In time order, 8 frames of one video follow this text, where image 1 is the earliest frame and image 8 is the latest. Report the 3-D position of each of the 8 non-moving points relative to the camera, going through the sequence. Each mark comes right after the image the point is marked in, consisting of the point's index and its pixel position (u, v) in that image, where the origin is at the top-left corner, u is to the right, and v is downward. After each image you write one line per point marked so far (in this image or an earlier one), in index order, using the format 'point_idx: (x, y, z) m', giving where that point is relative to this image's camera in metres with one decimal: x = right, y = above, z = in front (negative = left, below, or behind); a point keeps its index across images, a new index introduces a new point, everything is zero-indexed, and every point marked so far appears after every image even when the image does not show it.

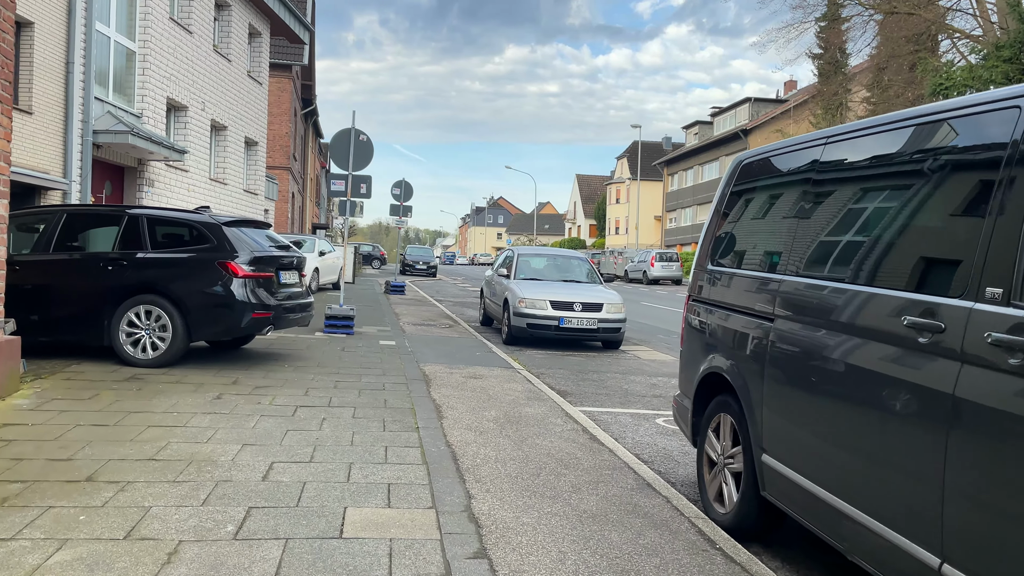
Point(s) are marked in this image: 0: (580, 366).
0: (+0.8, -1.0, +9.7) m
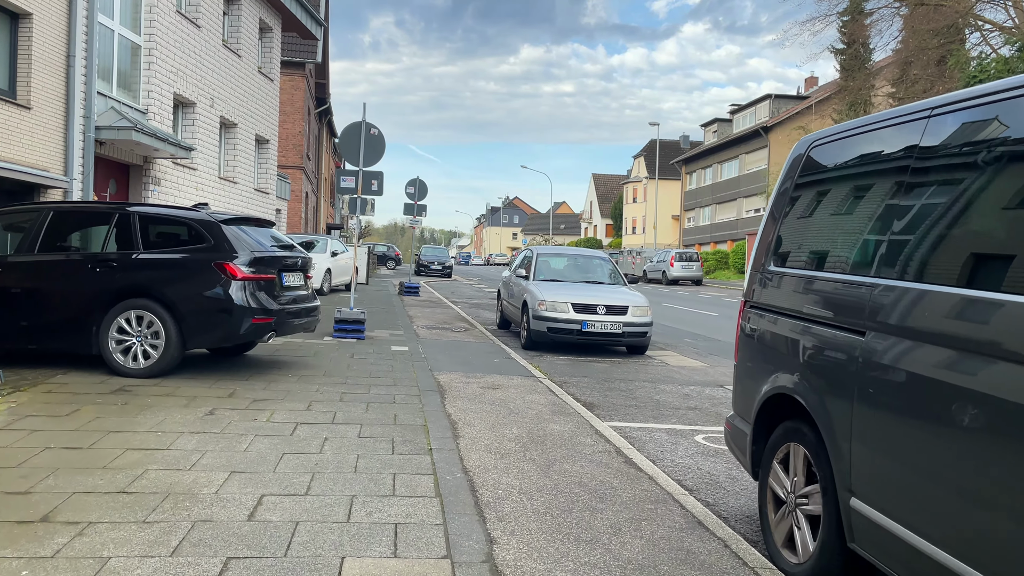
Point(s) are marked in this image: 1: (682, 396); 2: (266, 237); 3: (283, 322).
0: (+1.1, -1.0, +9.0) m
1: (+1.7, -1.1, +7.9) m
2: (-2.3, +0.5, +7.5) m
3: (-2.1, -0.3, +7.2) m
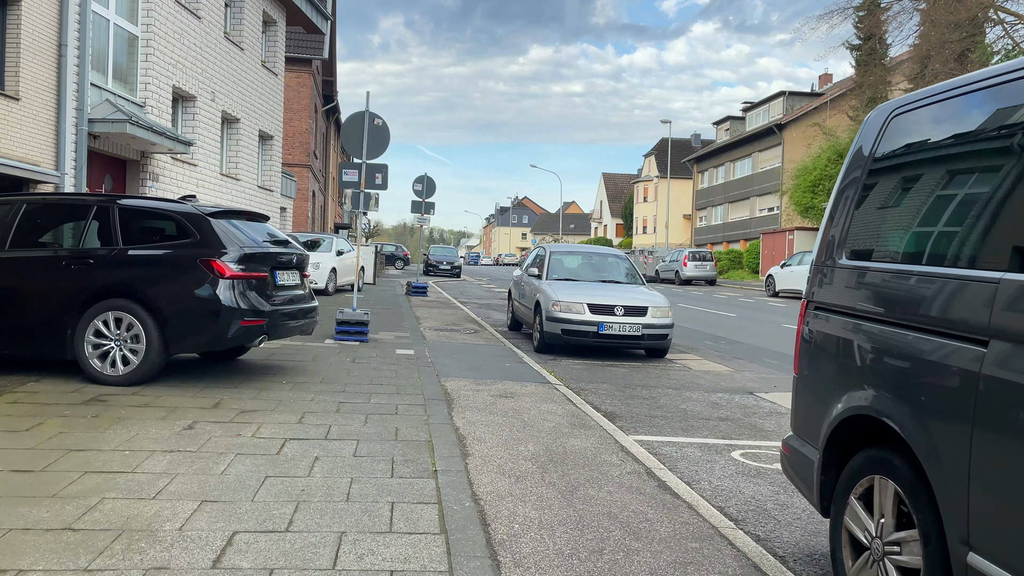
0: (+1.2, -1.0, +8.4) m
1: (+1.8, -1.1, +7.3) m
2: (-2.2, +0.5, +7.0) m
3: (-2.0, -0.3, +6.6) m
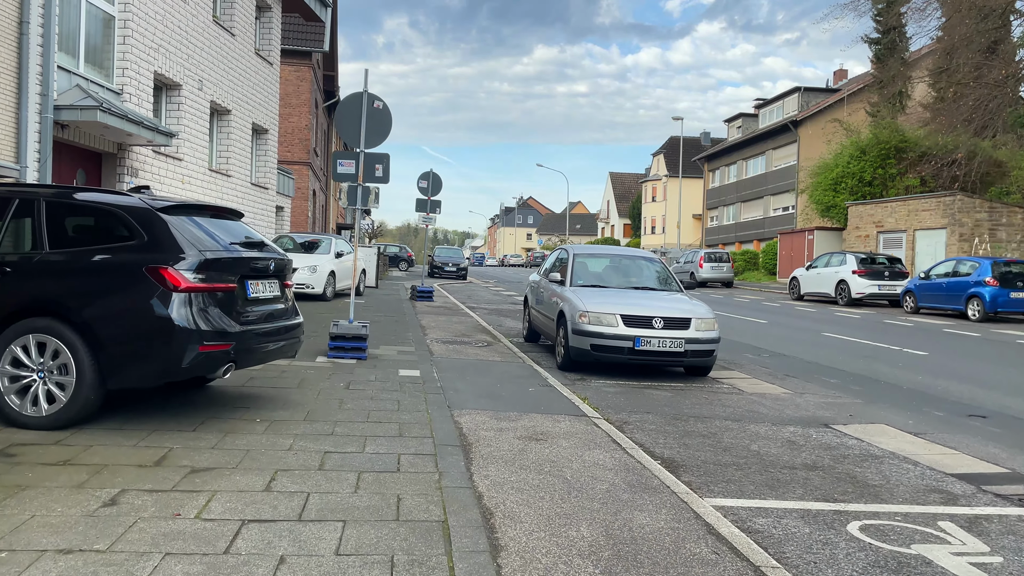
0: (+1.4, -1.1, +7.0) m
1: (+2.0, -1.2, +5.9) m
2: (-2.0, +0.4, +5.6) m
3: (-1.8, -0.4, +5.3) m
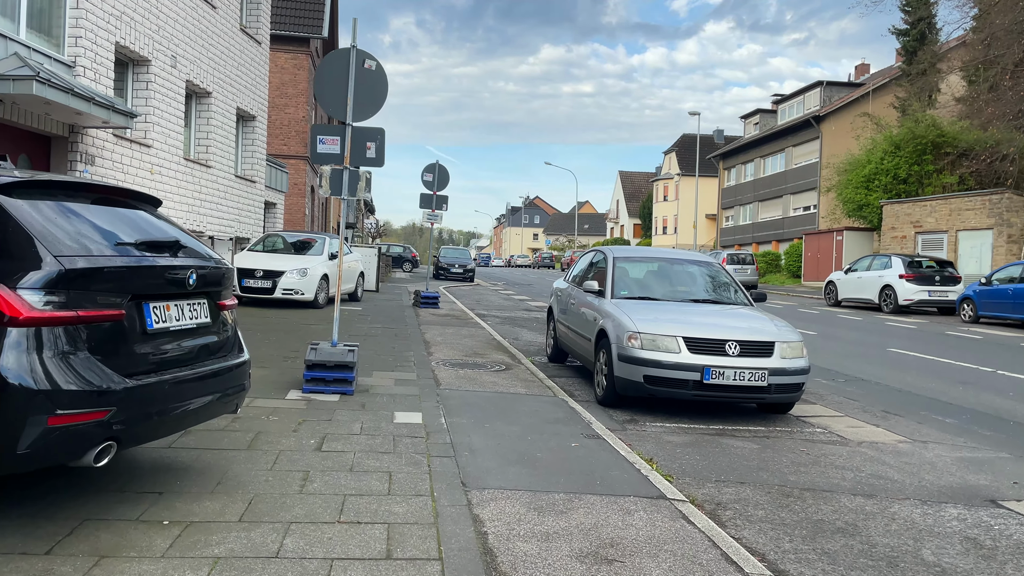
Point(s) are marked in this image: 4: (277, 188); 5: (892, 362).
0: (+1.7, -1.2, +5.1) m
1: (+2.3, -1.3, +3.9) m
2: (-1.8, +0.3, +3.7) m
3: (-1.5, -0.5, +3.3) m
4: (-5.9, +2.5, +19.9) m
5: (+5.5, -1.1, +11.4) m
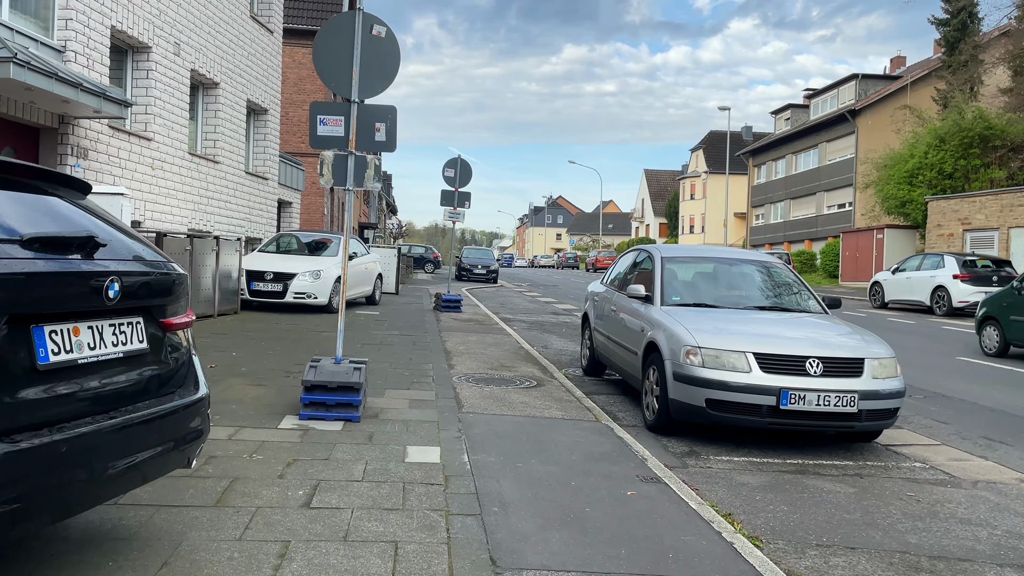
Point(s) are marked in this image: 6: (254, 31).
0: (+1.9, -1.2, +3.9) m
1: (+2.4, -1.3, +2.8) m
2: (-1.6, +0.2, +2.6) m
3: (-1.4, -0.6, +2.3) m
4: (-5.2, +2.4, +19.0) m
5: (+5.8, -1.1, +10.2) m
6: (-5.0, +5.0, +15.4) m
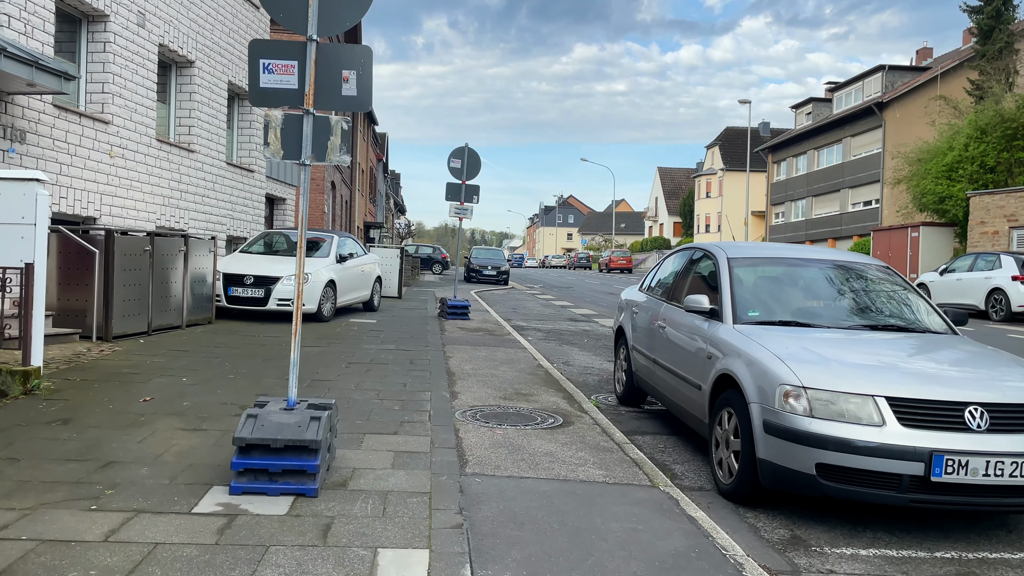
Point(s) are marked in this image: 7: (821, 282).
0: (+2.0, -1.3, +2.2) m
1: (+2.5, -1.4, +1.1) m
2: (-1.5, +0.2, +1.0) m
3: (-1.3, -0.6, +0.6) m
4: (-5.0, +2.4, +17.3) m
5: (+6.0, -1.2, +8.4) m
6: (-4.7, +4.9, +13.8) m
7: (+2.3, 0.0, +5.9) m
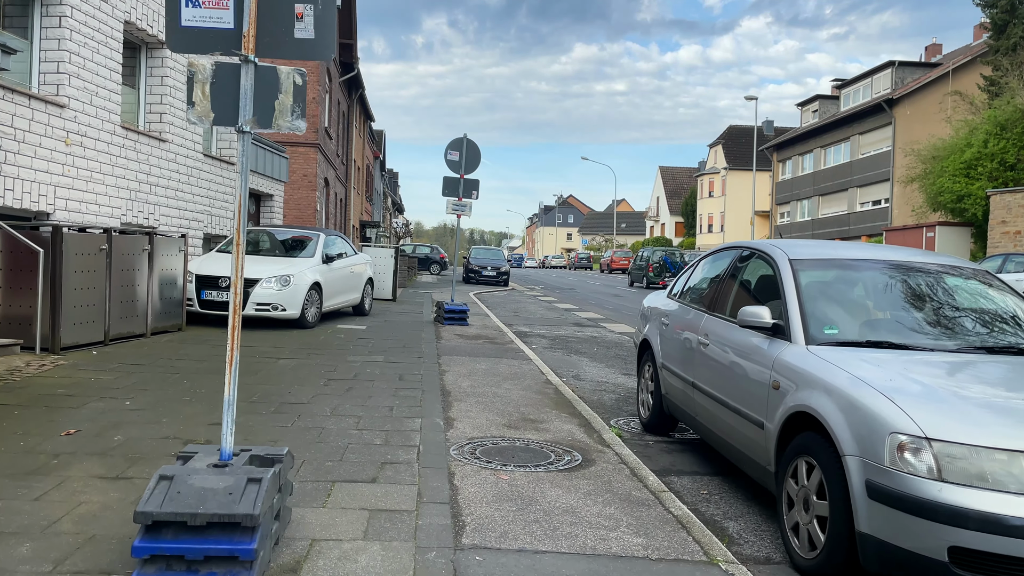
0: (+2.0, -1.3, +1.2) m
1: (+2.6, -1.5, 0.0) m
2: (-1.5, +0.1, -0.1) m
3: (-1.2, -0.7, -0.5) m
4: (-4.9, +2.3, +16.3) m
5: (+6.1, -1.2, +7.3) m
6: (-4.7, +4.8, +12.7) m
7: (+2.4, 0.0, +4.9) m
